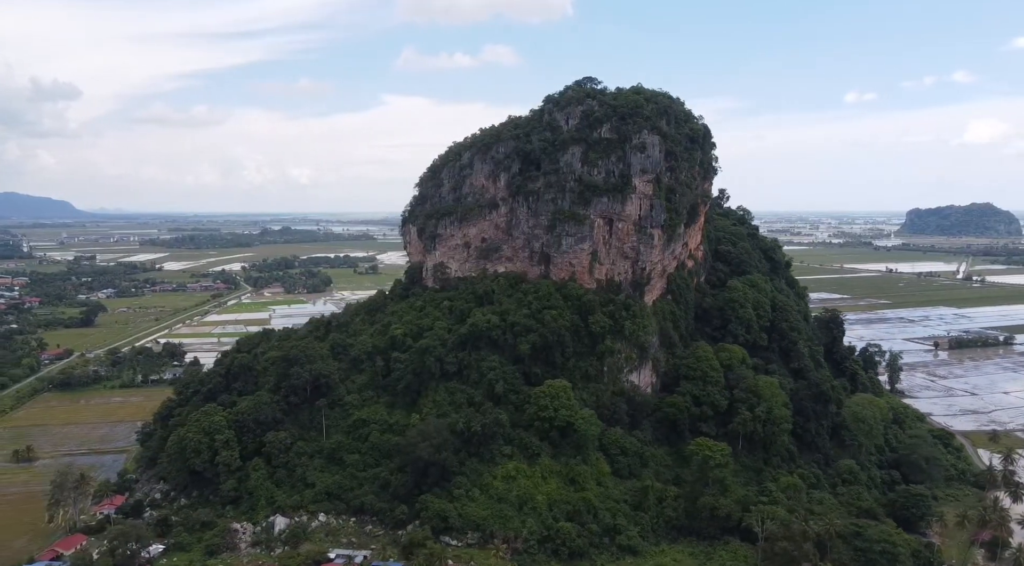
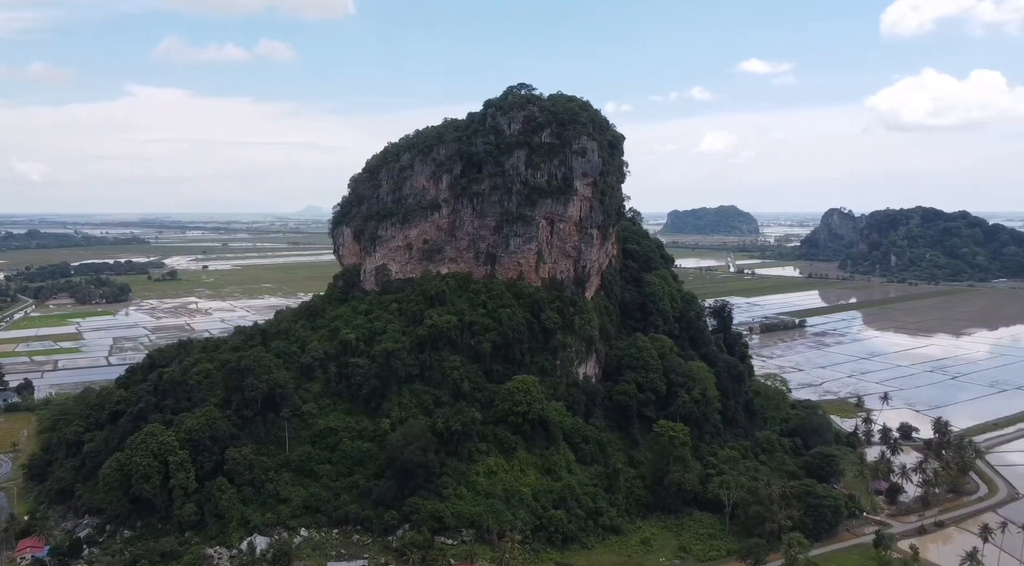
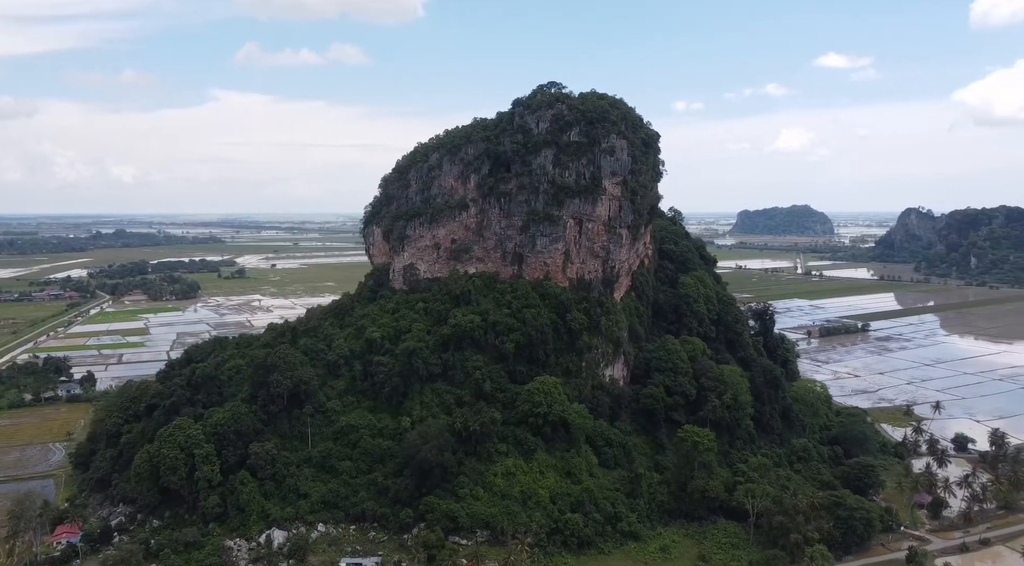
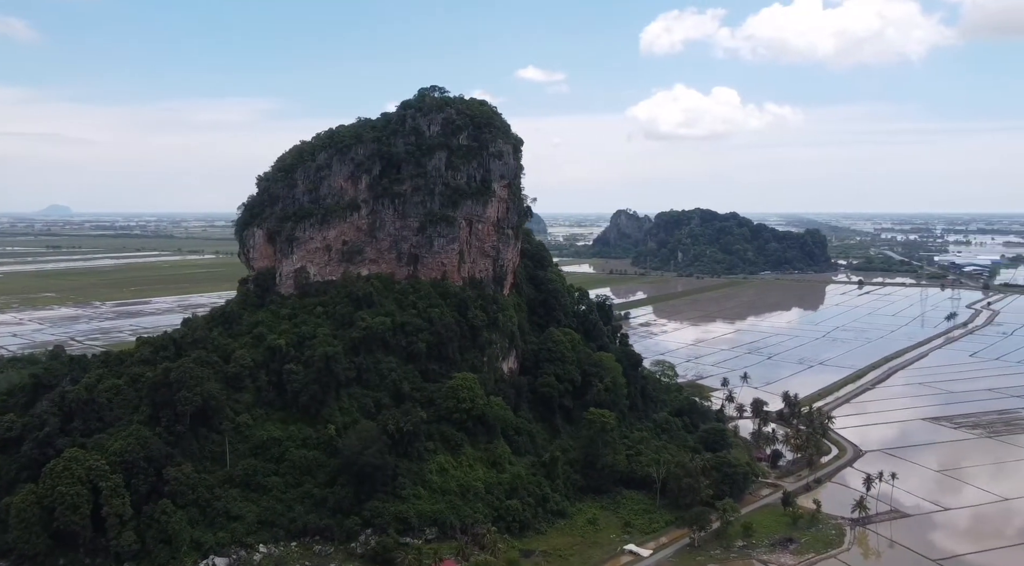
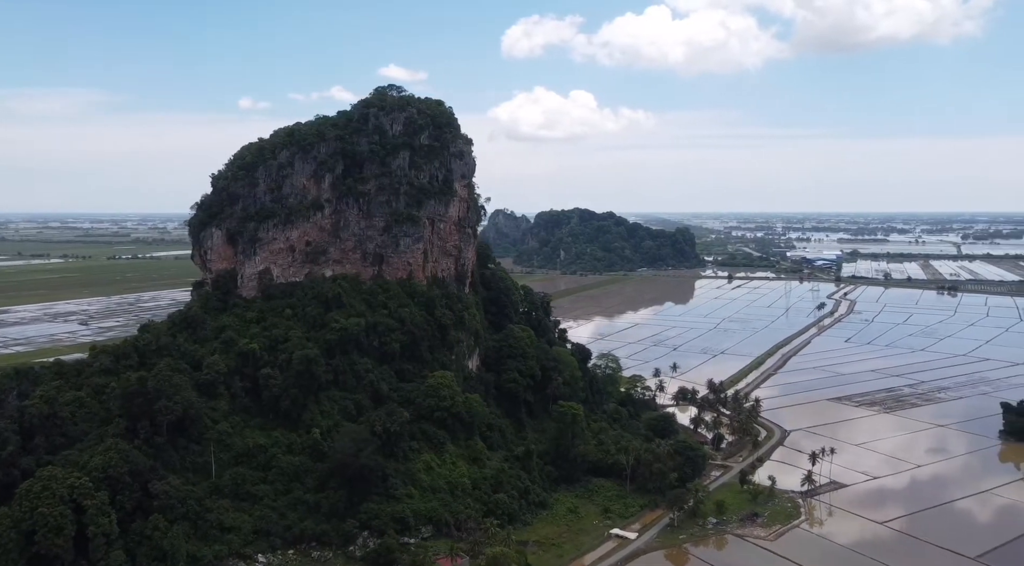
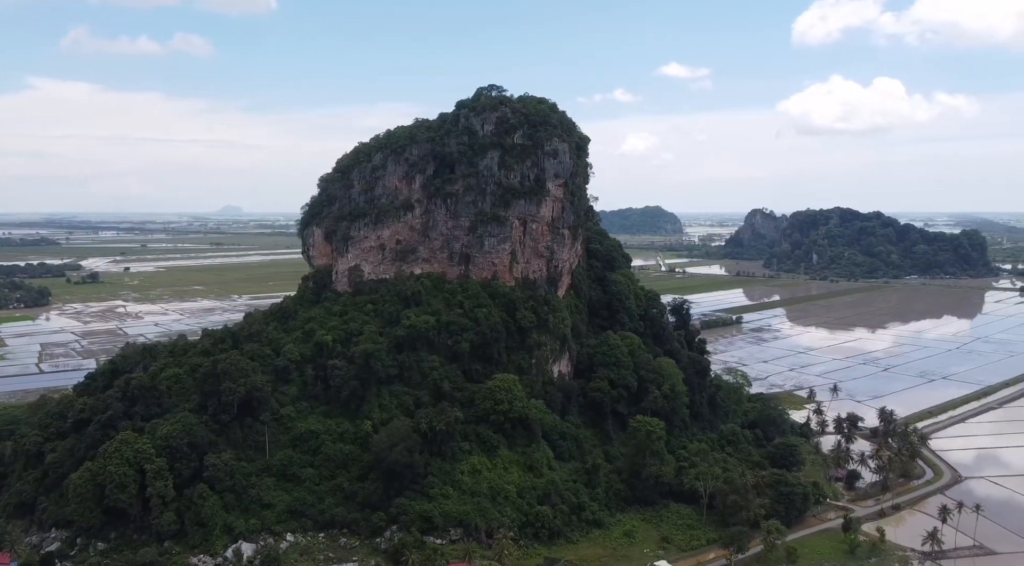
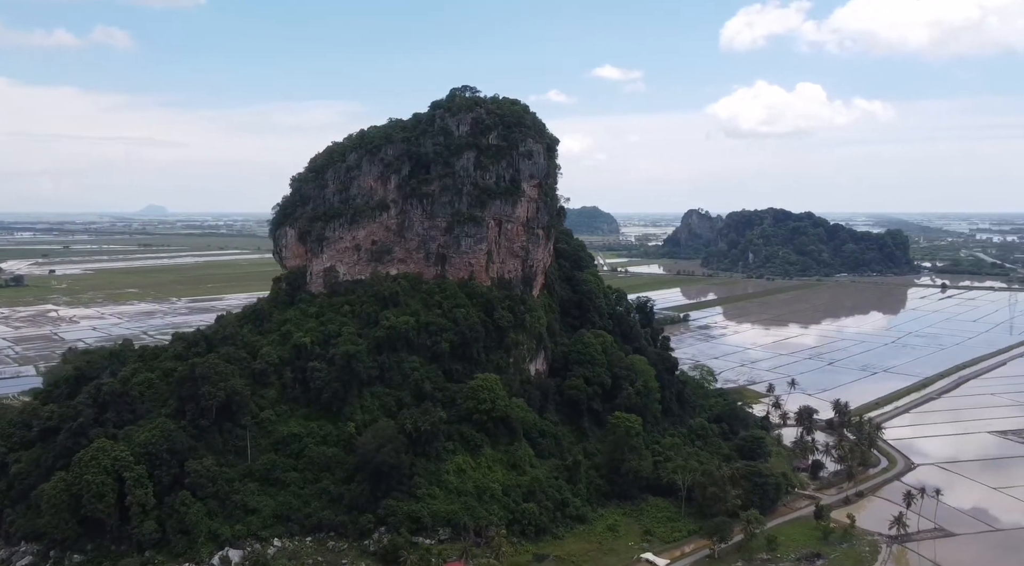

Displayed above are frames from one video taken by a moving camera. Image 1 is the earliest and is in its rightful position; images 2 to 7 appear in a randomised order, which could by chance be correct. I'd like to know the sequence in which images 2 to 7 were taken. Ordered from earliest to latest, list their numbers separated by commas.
3, 2, 6, 7, 4, 5
